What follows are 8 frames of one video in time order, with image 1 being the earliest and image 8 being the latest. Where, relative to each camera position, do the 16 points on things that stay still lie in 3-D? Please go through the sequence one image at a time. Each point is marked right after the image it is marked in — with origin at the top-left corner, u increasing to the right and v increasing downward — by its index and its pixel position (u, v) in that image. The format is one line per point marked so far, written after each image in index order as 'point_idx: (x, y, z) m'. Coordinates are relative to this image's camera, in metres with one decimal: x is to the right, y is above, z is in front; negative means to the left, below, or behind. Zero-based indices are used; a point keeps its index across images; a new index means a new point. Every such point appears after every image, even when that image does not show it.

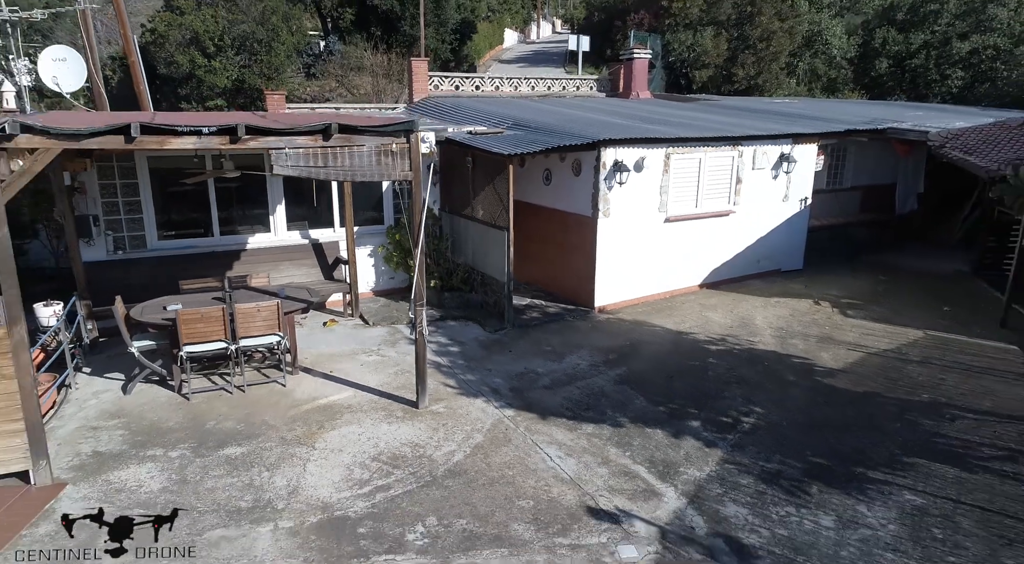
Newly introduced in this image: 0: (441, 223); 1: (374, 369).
0: (-1.0, +0.9, +10.3) m
1: (-1.5, -0.9, +7.5) m
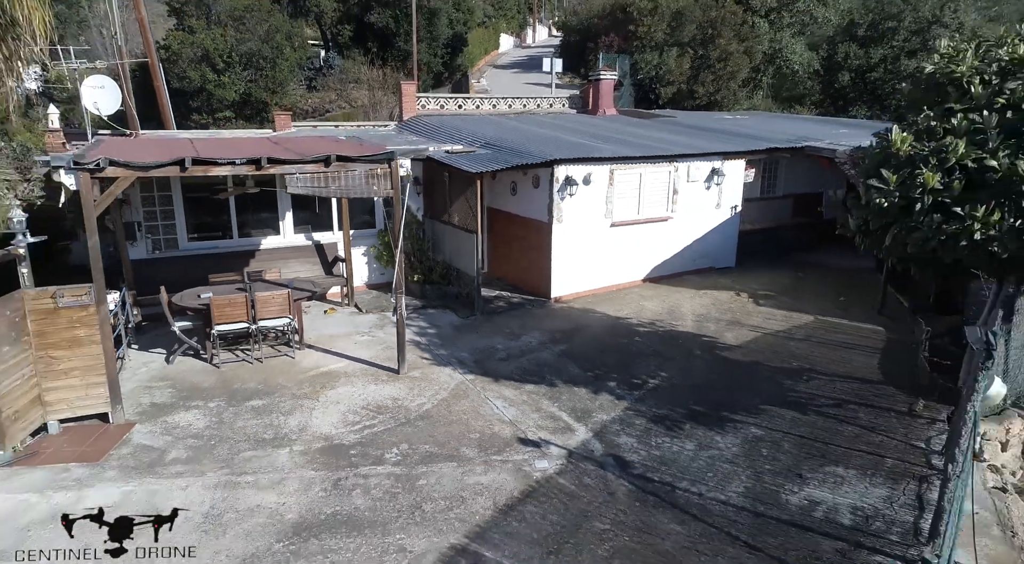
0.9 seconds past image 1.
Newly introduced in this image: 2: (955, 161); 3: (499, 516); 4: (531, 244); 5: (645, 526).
0: (-1.5, +0.9, +12.2) m
1: (-1.9, -0.8, +9.4) m
2: (+3.3, +0.9, +5.4) m
3: (-0.1, -1.9, +5.7) m
4: (+0.3, +0.6, +11.3) m
5: (+1.1, -1.9, +5.7) m
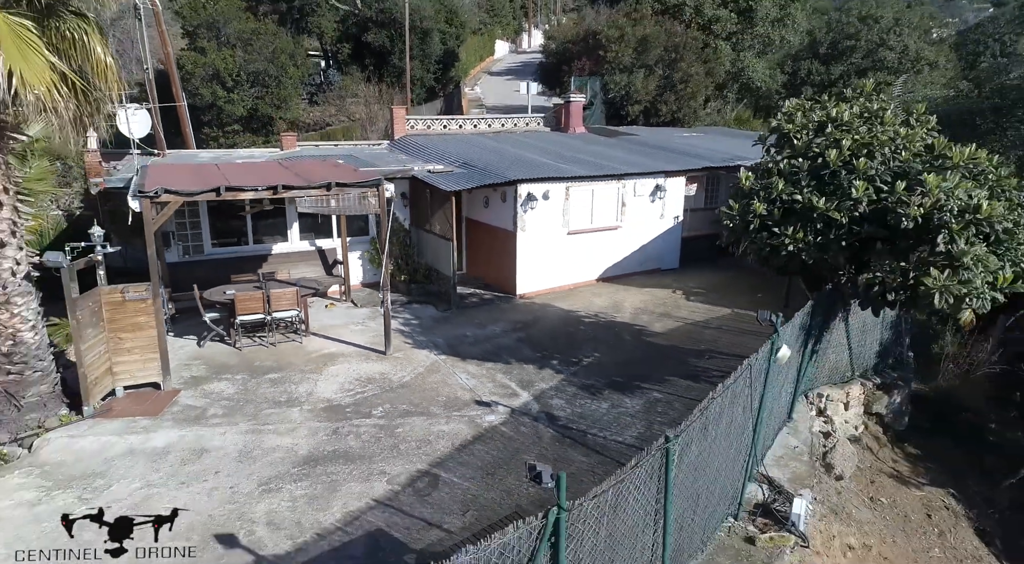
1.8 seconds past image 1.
0: (-2.1, +1.0, +14.3) m
1: (-2.5, -0.8, +11.5) m
2: (+2.8, +0.9, +7.5) m
3: (-0.6, -1.9, +7.9) m
4: (-0.2, +0.6, +13.4) m
5: (+0.5, -1.9, +7.8) m
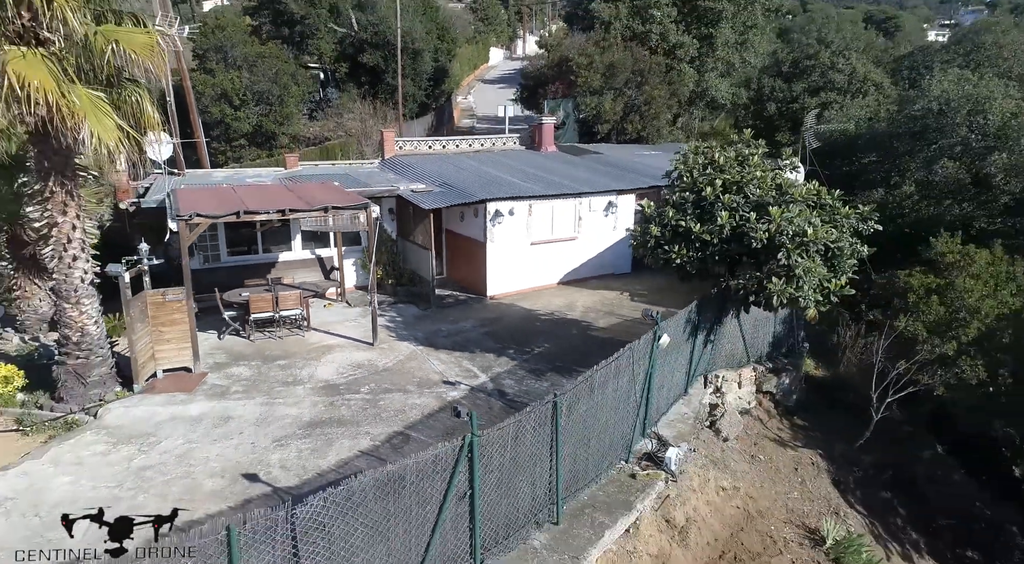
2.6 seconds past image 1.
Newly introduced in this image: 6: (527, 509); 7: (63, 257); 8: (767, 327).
0: (-2.7, +0.9, +16.6) m
1: (-3.1, -0.9, +13.8) m
2: (+2.1, +0.9, +9.8) m
3: (-1.3, -1.9, +10.2) m
4: (-0.9, +0.5, +15.7) m
5: (-0.1, -2.0, +10.1) m
6: (+0.1, -2.3, +7.2) m
7: (-6.2, +0.4, +9.9) m
8: (+4.3, -0.8, +11.9) m
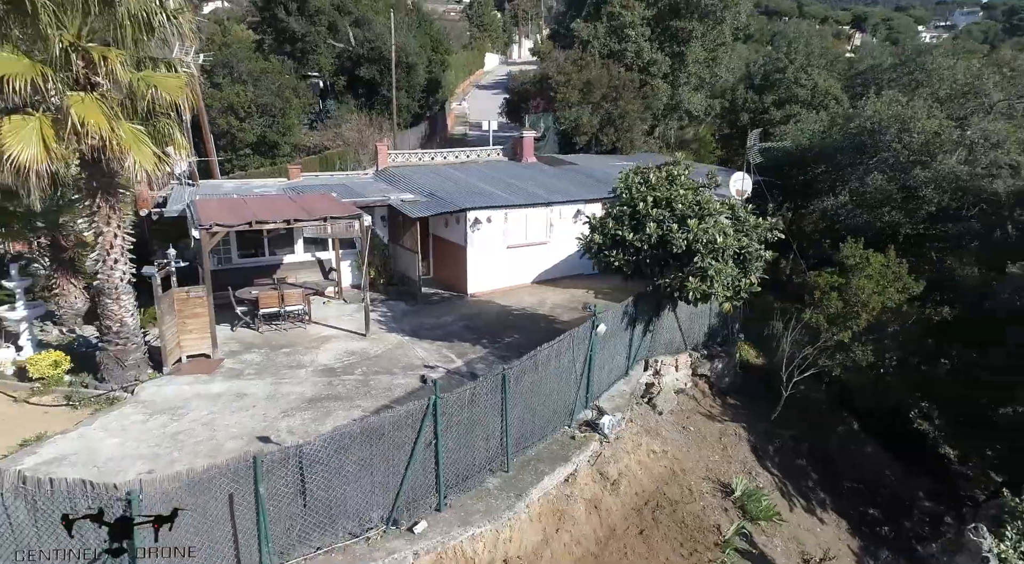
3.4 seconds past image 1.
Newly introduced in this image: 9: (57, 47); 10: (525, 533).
0: (-3.2, +0.9, +18.7) m
1: (-3.6, -0.9, +15.8) m
2: (+1.6, +0.9, +11.9) m
3: (-1.8, -1.9, +12.2) m
4: (-1.4, +0.6, +17.8) m
5: (-0.6, -2.0, +12.1) m
6: (-0.4, -2.3, +9.2) m
7: (-6.7, +0.4, +11.9) m
8: (+3.7, -0.7, +14.0) m
9: (-6.4, +3.3, +10.1) m
10: (+0.2, -3.2, +9.0) m
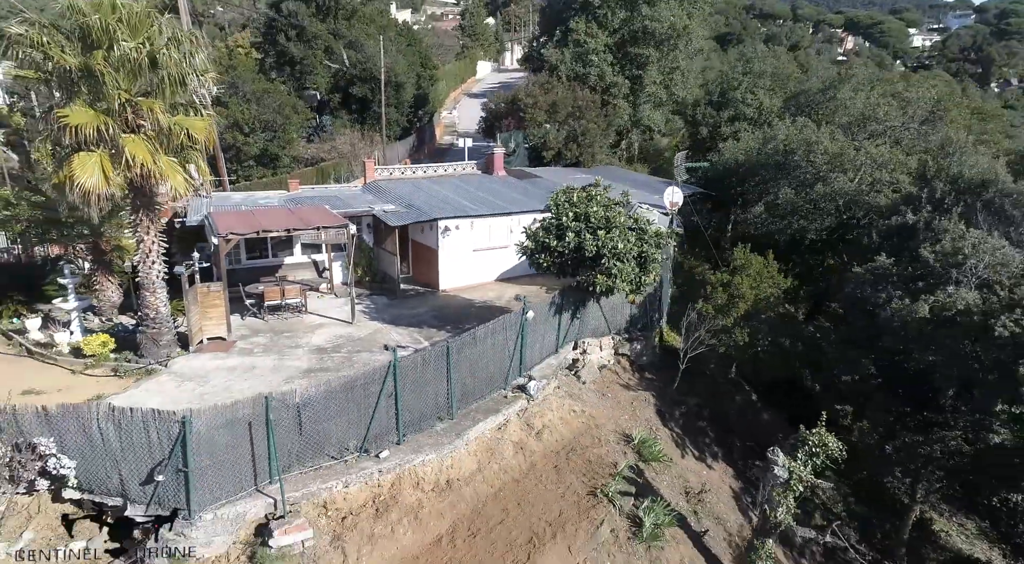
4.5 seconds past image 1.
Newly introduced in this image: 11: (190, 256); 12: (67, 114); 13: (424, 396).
0: (-4.3, +1.0, +21.9) m
1: (-4.7, -0.8, +19.1) m
2: (+0.6, +0.9, +15.1) m
3: (-2.8, -1.9, +15.5) m
4: (-2.4, +0.6, +21.0) m
5: (-1.7, -1.9, +15.4) m
6: (-1.4, -2.2, +12.5) m
7: (-7.7, +0.5, +15.2) m
8: (+2.7, -0.7, +17.3) m
9: (-7.4, +3.4, +13.4) m
10: (-0.8, -3.1, +12.3) m
11: (-9.0, +0.7, +20.0) m
12: (-8.0, +3.0, +12.9) m
13: (-1.5, -2.0, +12.3) m
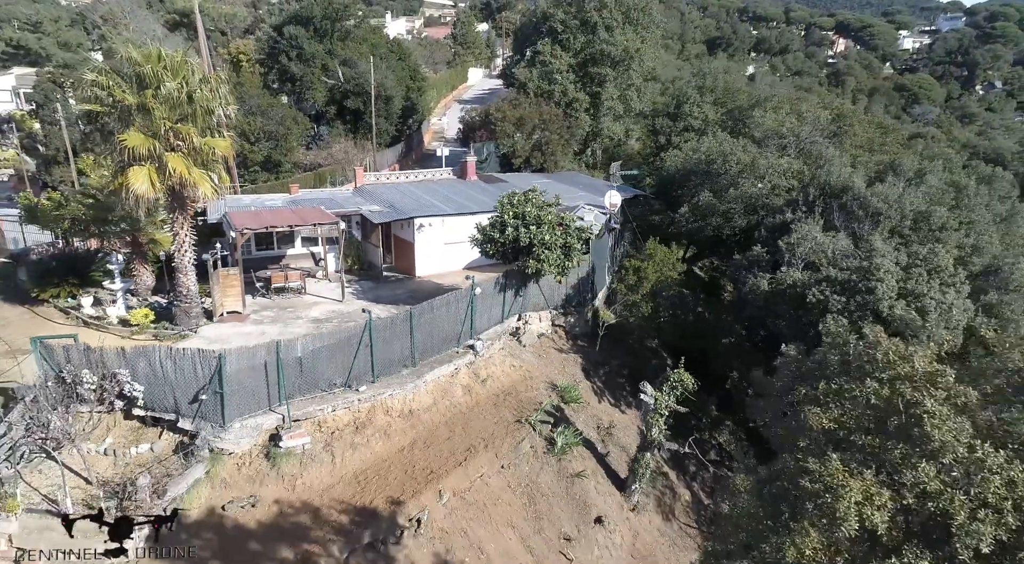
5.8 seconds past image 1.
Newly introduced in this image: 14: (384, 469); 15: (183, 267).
0: (-5.5, +1.4, +26.2) m
1: (-5.9, -0.4, +23.4) m
2: (-0.7, +1.4, +19.4) m
3: (-4.1, -1.4, +19.8) m
4: (-3.7, +1.0, +25.3) m
5: (-2.9, -1.5, +19.7) m
6: (-2.6, -1.8, +16.8) m
7: (-9.0, +0.9, +19.5) m
8: (+1.5, -0.2, +21.5) m
9: (-8.6, +3.8, +17.7) m
10: (-2.1, -2.7, +16.6) m
11: (-10.2, +1.2, +24.2) m
12: (-9.3, +3.5, +17.2) m
13: (-2.8, -1.5, +16.6) m
14: (-2.7, -3.9, +14.8) m
15: (-9.0, +0.4, +19.7) m
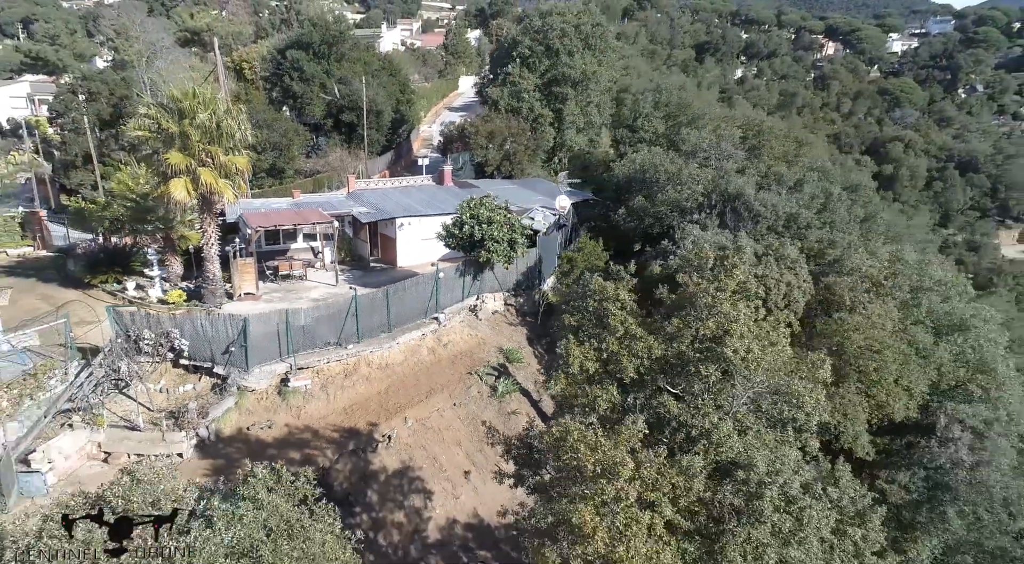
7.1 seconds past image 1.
0: (-7.0, +1.8, +31.4) m
1: (-7.4, +0.1, +28.6) m
2: (-2.1, +1.8, +24.6) m
3: (-5.5, -1.0, +25.0) m
4: (-5.1, +1.5, +30.5) m
5: (-4.4, -1.0, +24.9) m
6: (-4.1, -1.3, +22.0) m
7: (-10.4, +1.3, +24.6) m
8: (0.0, +0.2, +26.7) m
9: (-10.1, +4.2, +22.9) m
10: (-3.5, -2.2, +21.8) m
11: (-11.7, +1.6, +29.4) m
12: (-10.7, +3.9, +22.4) m
13: (-4.2, -1.1, +21.8) m
14: (-4.1, -3.4, +20.0) m
15: (-10.5, +0.9, +24.8) m
